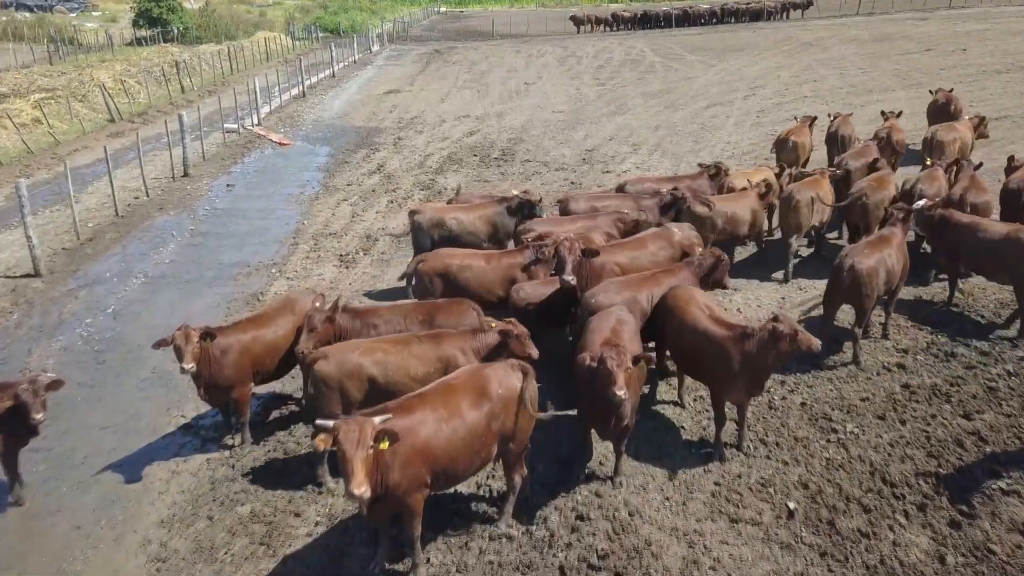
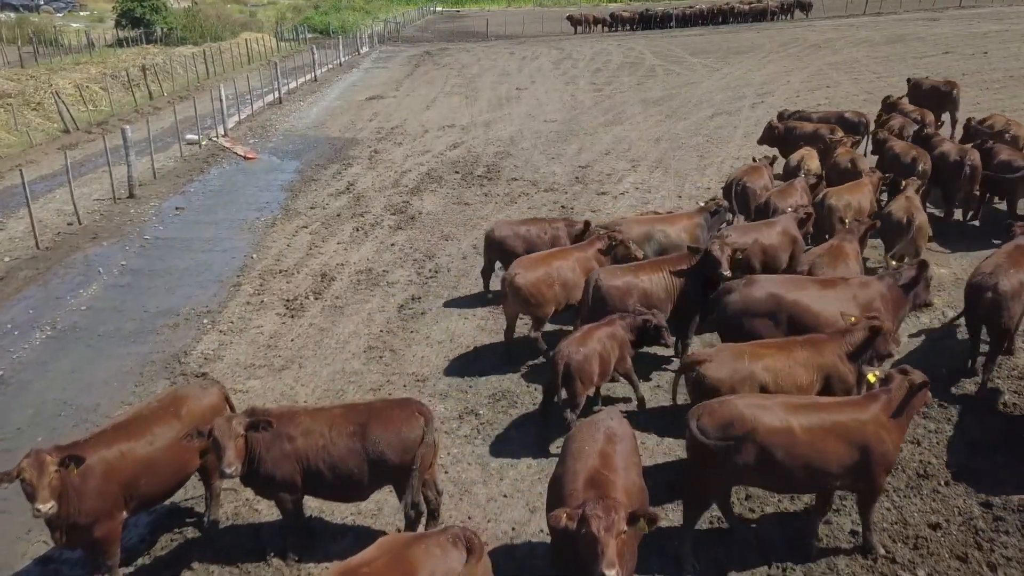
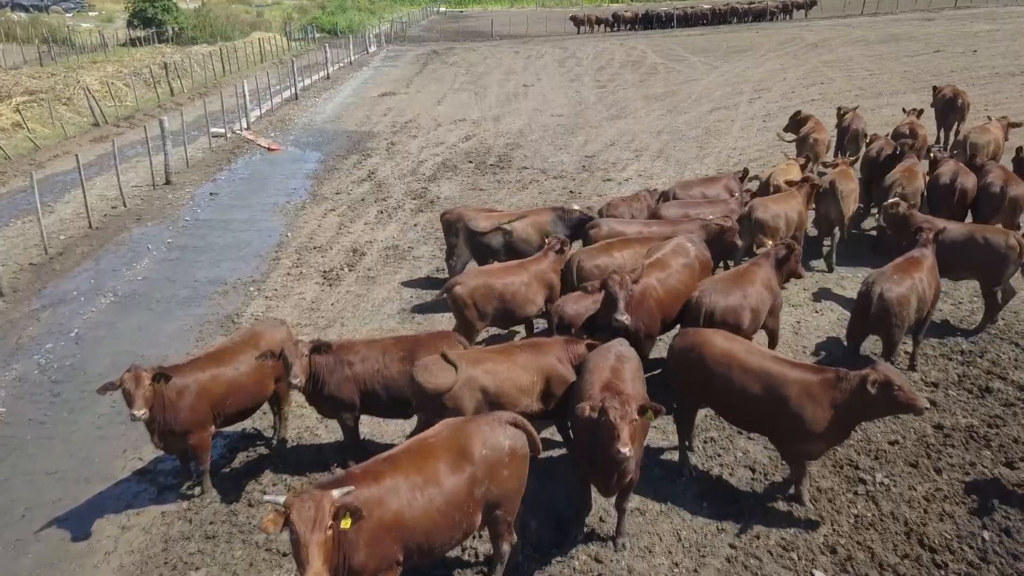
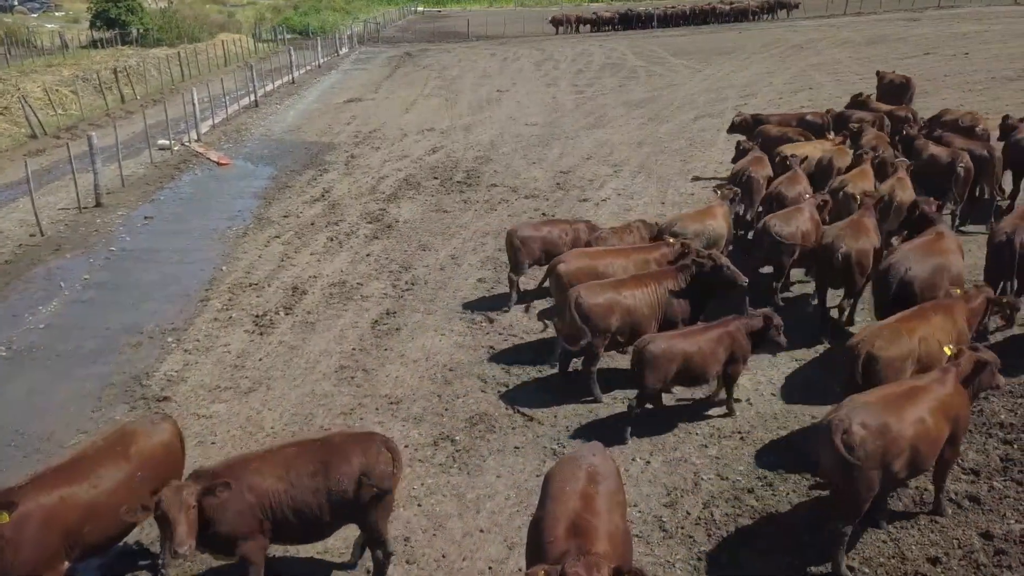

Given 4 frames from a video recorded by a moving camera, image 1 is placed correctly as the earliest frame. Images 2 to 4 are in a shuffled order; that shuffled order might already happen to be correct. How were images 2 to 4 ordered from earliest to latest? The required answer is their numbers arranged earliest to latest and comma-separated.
3, 2, 4
